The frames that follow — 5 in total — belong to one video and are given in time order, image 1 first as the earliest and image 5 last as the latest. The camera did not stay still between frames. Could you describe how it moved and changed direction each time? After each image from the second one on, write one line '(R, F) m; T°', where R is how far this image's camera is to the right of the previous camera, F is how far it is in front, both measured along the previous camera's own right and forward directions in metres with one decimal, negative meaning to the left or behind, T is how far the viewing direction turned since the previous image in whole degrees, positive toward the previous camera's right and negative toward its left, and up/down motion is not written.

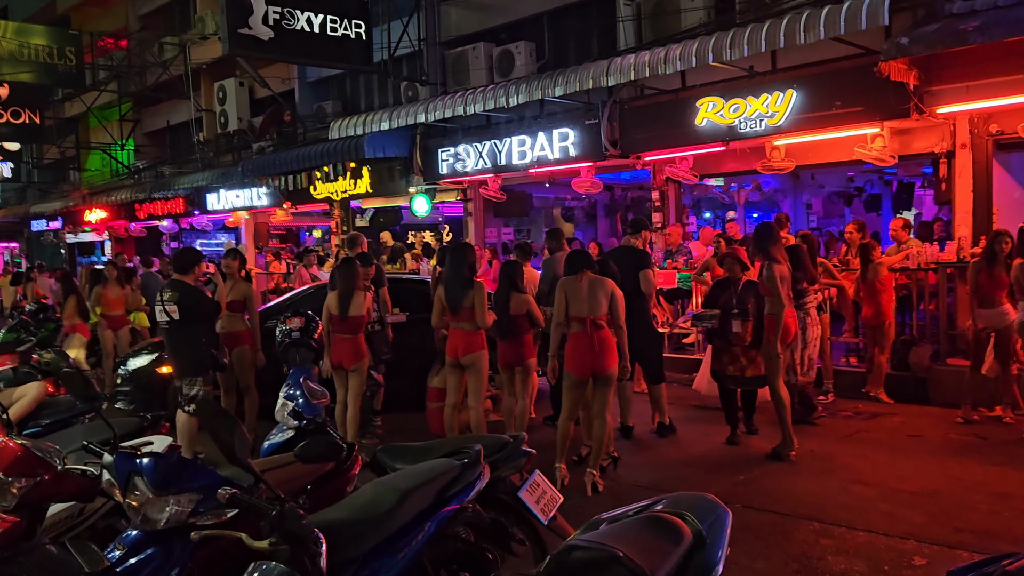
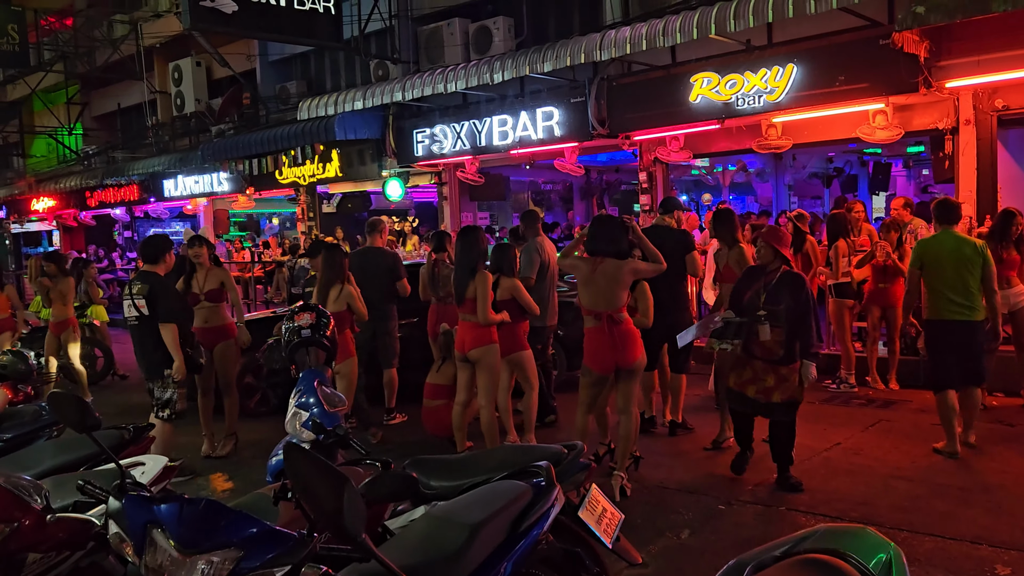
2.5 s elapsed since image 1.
(-0.4, +0.5) m; +3°
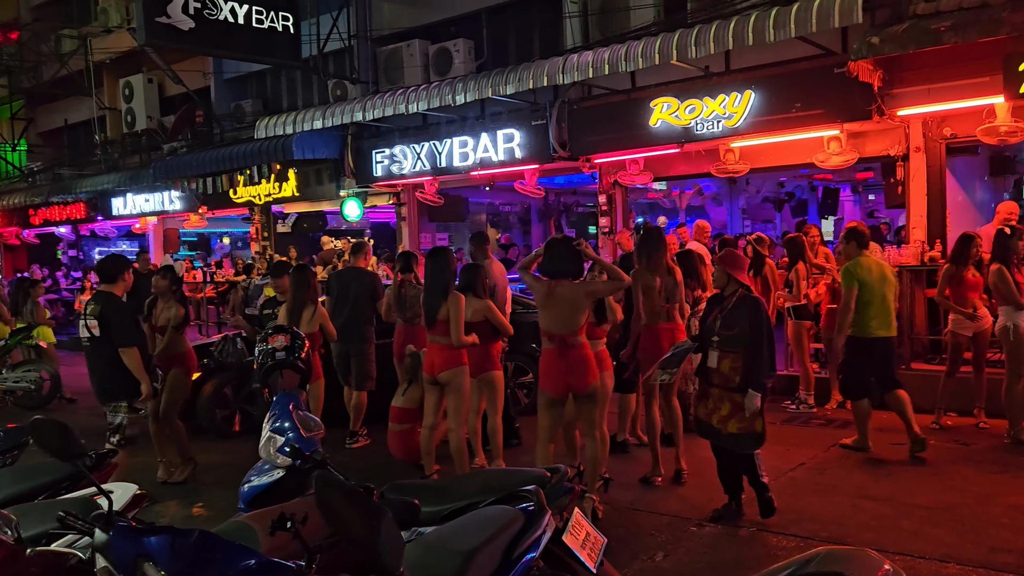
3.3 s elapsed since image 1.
(-0.1, 0.0) m; +3°
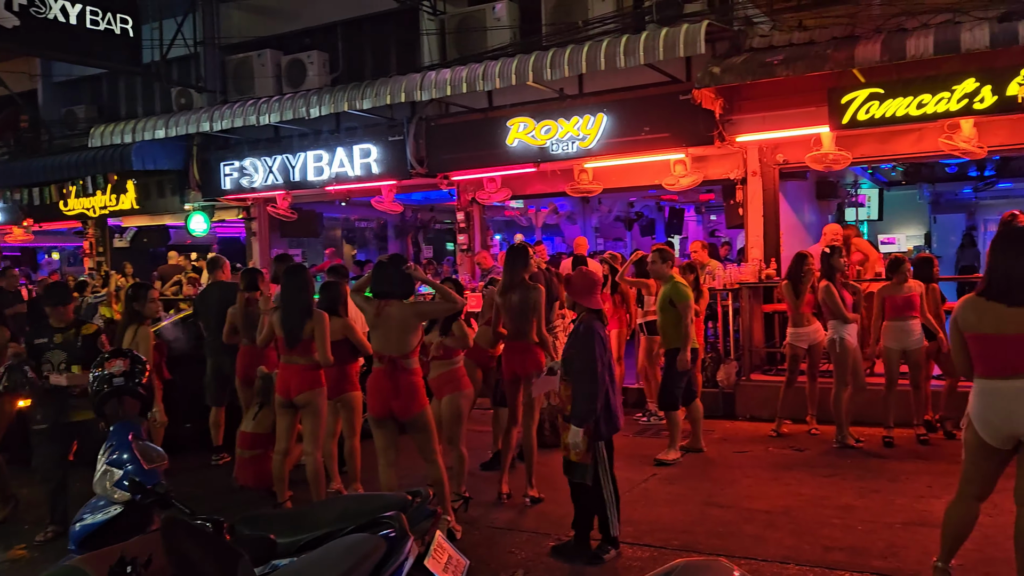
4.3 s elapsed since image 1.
(0.0, 0.0) m; +10°
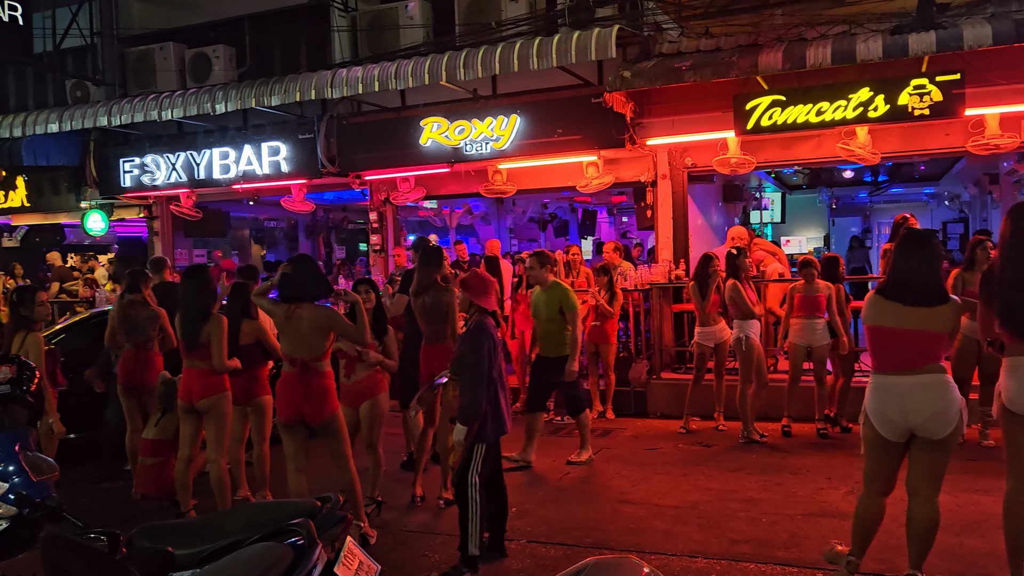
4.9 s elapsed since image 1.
(0.0, 0.0) m; +6°
